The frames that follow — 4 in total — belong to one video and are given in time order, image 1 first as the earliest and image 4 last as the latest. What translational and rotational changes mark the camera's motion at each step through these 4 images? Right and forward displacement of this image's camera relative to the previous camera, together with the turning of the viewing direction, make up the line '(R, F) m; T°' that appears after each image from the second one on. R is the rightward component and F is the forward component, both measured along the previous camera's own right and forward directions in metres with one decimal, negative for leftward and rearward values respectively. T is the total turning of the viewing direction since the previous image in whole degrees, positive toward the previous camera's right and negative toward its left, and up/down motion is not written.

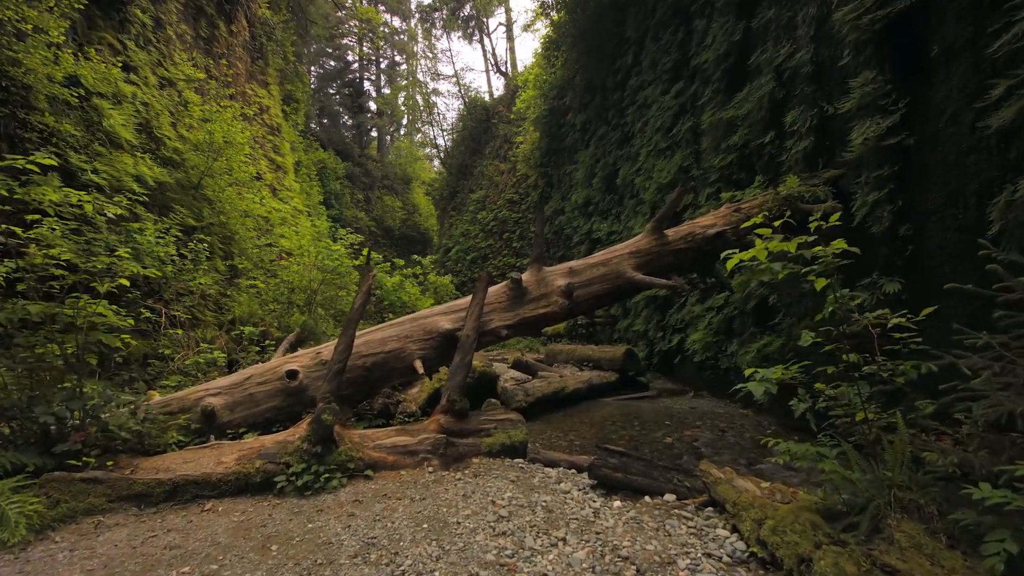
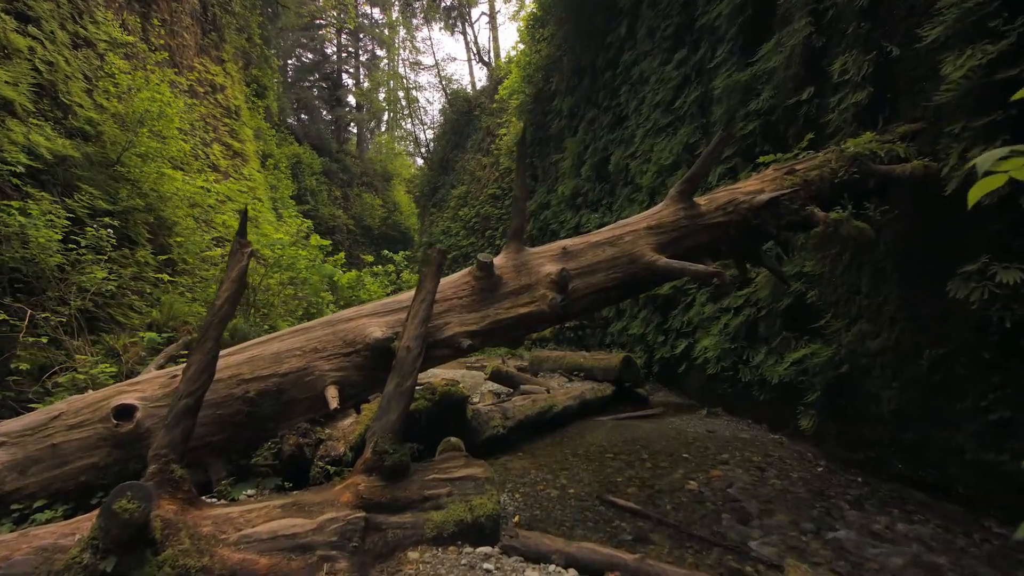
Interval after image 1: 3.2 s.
(+0.1, +1.3) m; +2°
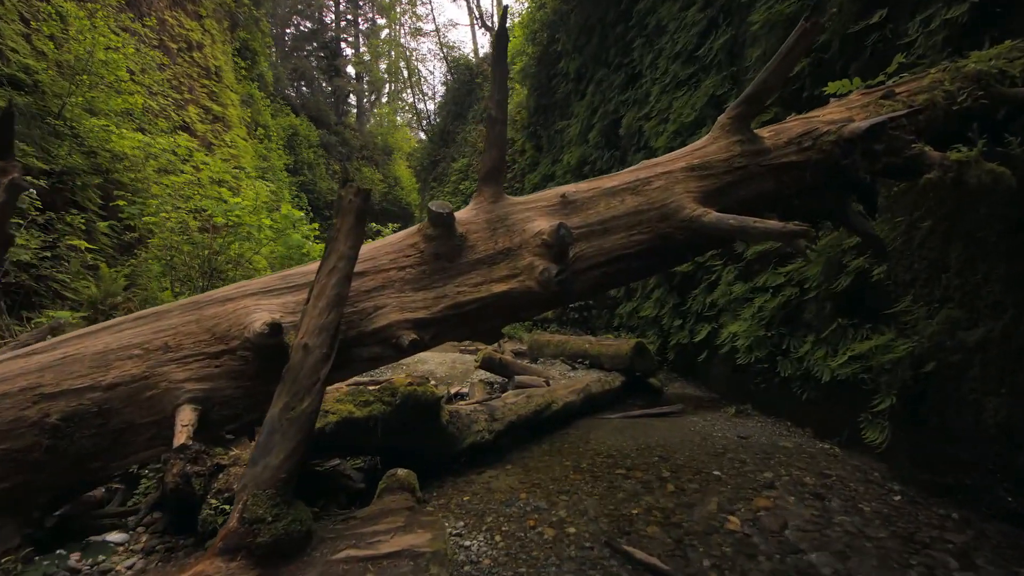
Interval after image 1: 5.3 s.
(+0.1, +0.9) m; -1°
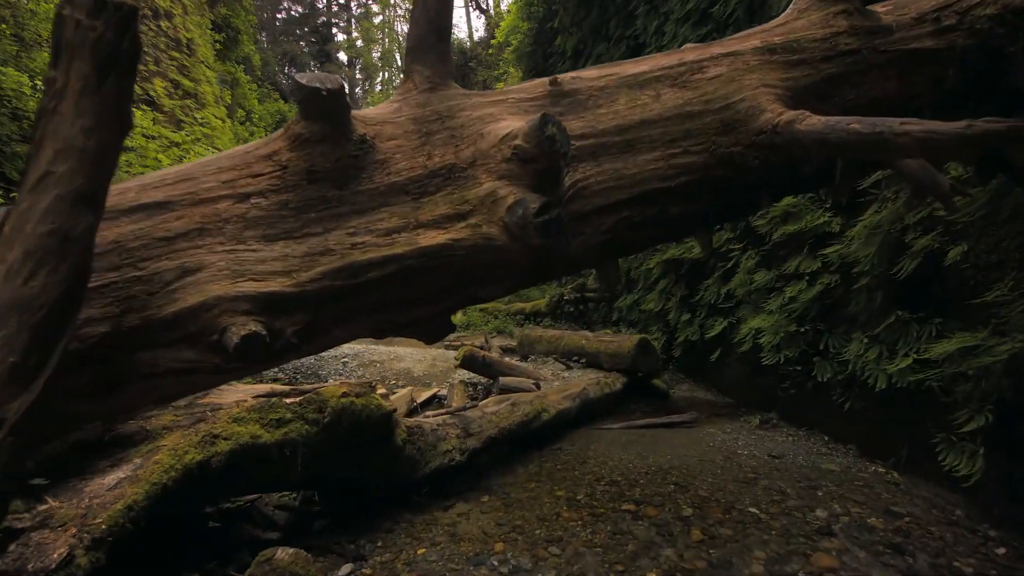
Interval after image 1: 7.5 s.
(+0.1, +0.8) m; +1°
